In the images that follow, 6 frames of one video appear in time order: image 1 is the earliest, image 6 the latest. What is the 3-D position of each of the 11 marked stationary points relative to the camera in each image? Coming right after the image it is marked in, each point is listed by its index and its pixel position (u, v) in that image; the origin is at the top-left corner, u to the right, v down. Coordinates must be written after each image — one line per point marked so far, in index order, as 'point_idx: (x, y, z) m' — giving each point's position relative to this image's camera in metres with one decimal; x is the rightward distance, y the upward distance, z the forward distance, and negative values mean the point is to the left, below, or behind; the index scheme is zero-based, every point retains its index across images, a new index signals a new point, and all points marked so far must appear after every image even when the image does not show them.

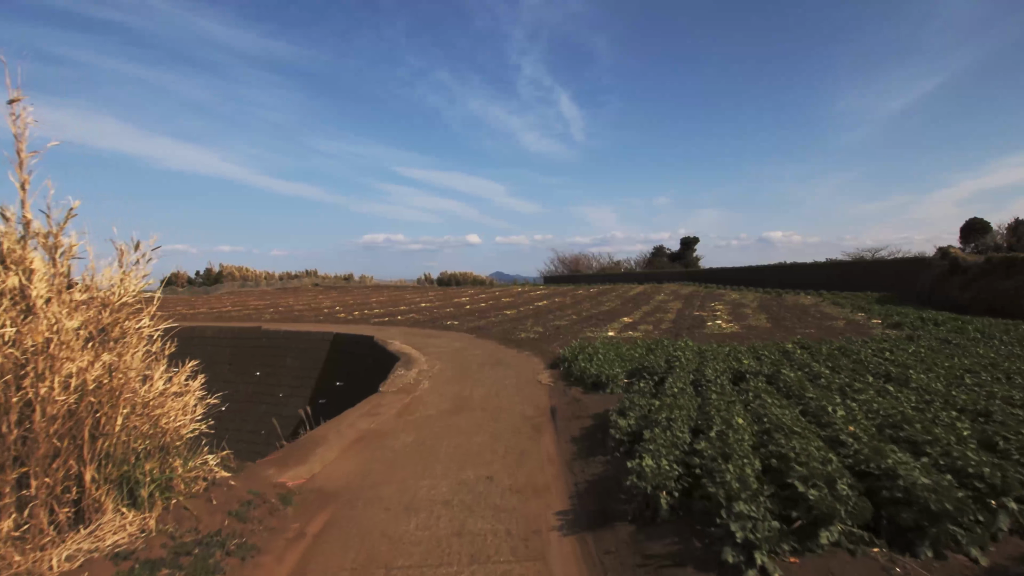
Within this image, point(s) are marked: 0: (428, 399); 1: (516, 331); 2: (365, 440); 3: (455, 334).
0: (-1.1, -1.4, +8.2) m
1: (+0.1, -1.2, +17.3) m
2: (-1.4, -1.4, +6.2) m
3: (-1.5, -1.3, +17.6) m
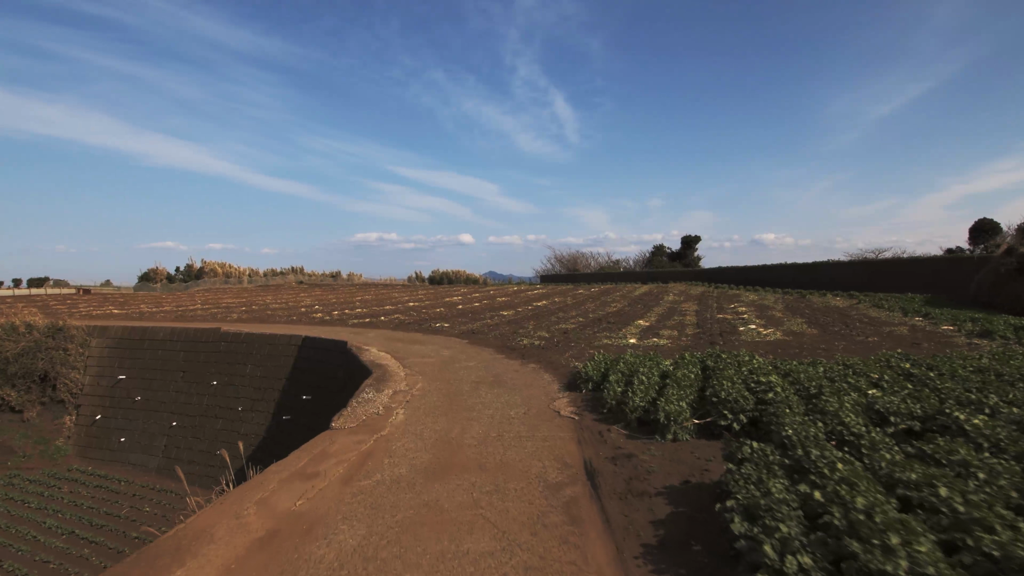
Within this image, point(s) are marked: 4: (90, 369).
0: (-1.0, -1.4, +5.6) m
1: (0.0, -1.1, +14.7) m
2: (-1.3, -1.4, +3.6) m
3: (-1.6, -1.2, +15.0) m
4: (-12.6, -2.4, +19.7) m
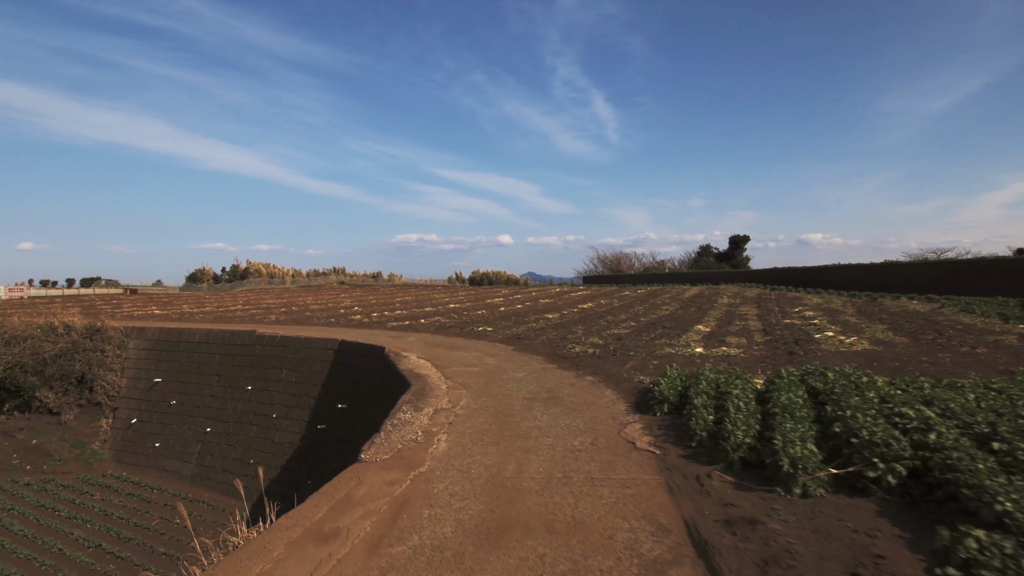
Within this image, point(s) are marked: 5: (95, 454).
0: (-0.5, -1.4, +4.5) m
1: (+1.1, -1.1, +13.5) m
2: (-0.9, -1.4, +2.5) m
3: (-0.5, -1.2, +13.9) m
4: (-11.3, -2.4, +19.2) m
5: (-11.1, -4.4, +17.4) m
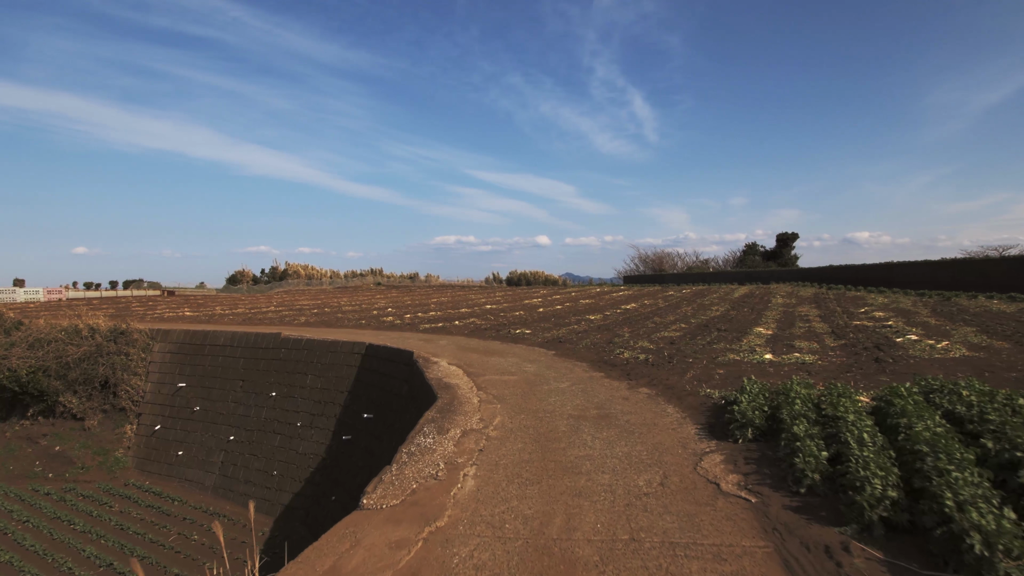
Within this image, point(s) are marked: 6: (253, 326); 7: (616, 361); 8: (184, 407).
0: (-0.2, -1.4, +3.3) m
1: (+1.8, -1.1, +12.2) m
2: (-0.8, -1.4, +1.3) m
3: (+0.3, -1.2, +12.7) m
4: (-10.2, -2.5, +18.6) m
5: (-10.1, -4.4, +16.7) m
6: (-7.8, -1.2, +19.9) m
7: (+1.7, -1.2, +10.5) m
8: (-8.6, -3.1, +17.2) m
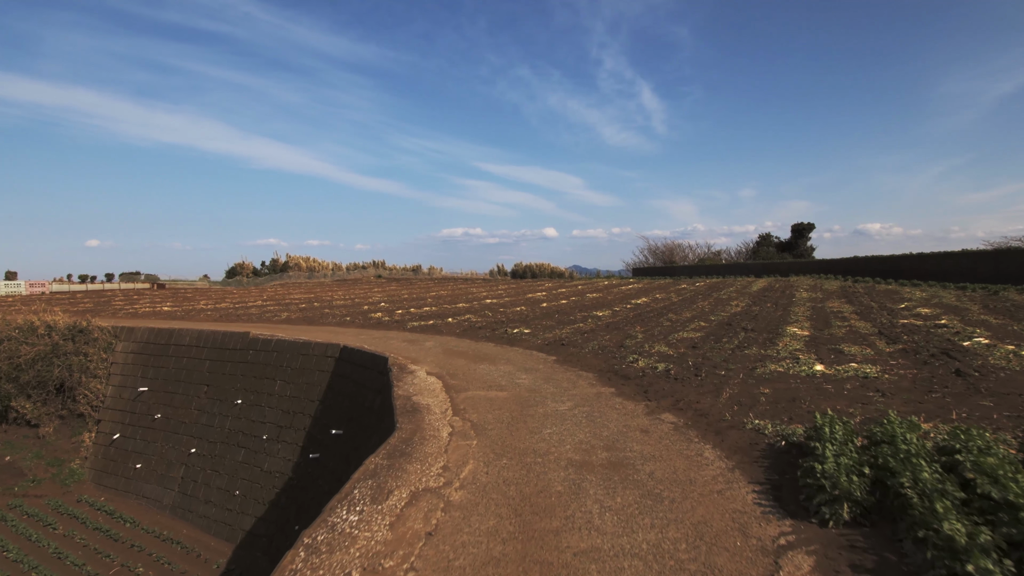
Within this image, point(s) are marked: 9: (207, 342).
0: (-0.4, -1.4, +1.4) m
1: (+1.7, -1.0, +10.2) m
2: (-1.0, -1.4, -0.6) m
3: (+0.2, -1.1, +10.8) m
4: (-10.2, -2.3, +16.8) m
5: (-10.1, -4.3, +15.0) m
6: (-7.8, -1.0, +18.1) m
7: (+1.5, -1.1, +8.5) m
8: (-8.6, -3.0, +15.4) m
9: (-7.1, -1.3, +15.3) m
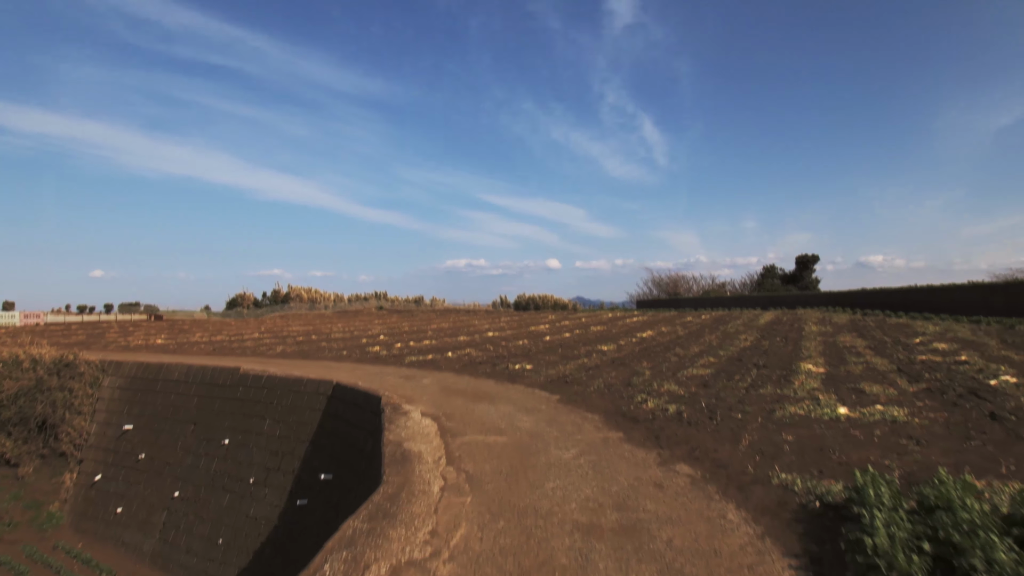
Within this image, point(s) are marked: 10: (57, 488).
0: (-0.5, -1.5, +0.9) m
1: (+1.7, -1.5, +9.7) m
2: (-1.1, -1.4, -1.1) m
3: (+0.2, -1.7, +10.2) m
4: (-10.2, -3.1, +16.2) m
5: (-10.1, -5.0, +14.3) m
6: (-7.8, -1.8, +17.5) m
7: (+1.5, -1.5, +8.0) m
8: (-8.6, -3.7, +14.8) m
9: (-7.1, -2.0, +14.7) m
10: (-10.4, -4.6, +15.1) m
